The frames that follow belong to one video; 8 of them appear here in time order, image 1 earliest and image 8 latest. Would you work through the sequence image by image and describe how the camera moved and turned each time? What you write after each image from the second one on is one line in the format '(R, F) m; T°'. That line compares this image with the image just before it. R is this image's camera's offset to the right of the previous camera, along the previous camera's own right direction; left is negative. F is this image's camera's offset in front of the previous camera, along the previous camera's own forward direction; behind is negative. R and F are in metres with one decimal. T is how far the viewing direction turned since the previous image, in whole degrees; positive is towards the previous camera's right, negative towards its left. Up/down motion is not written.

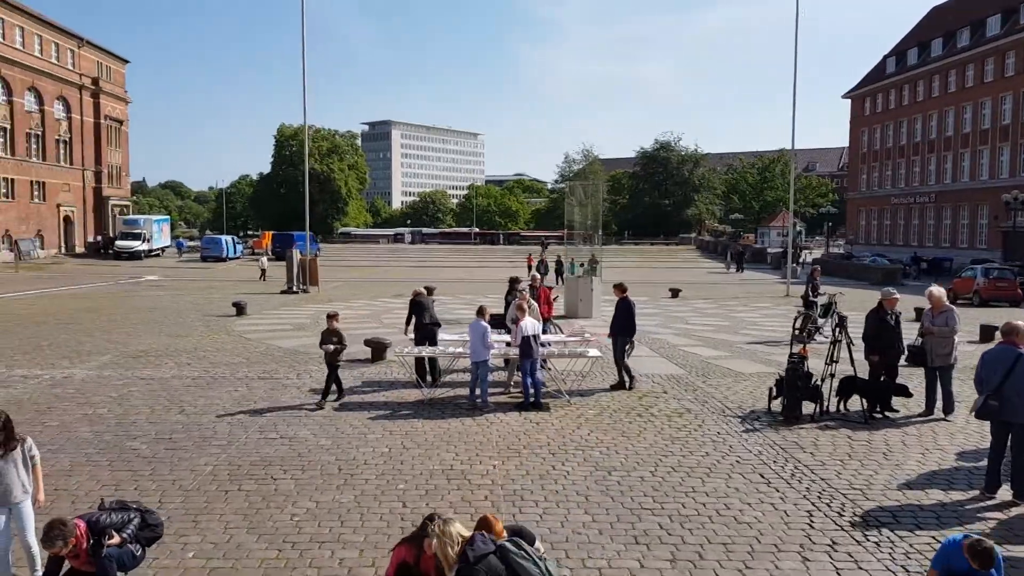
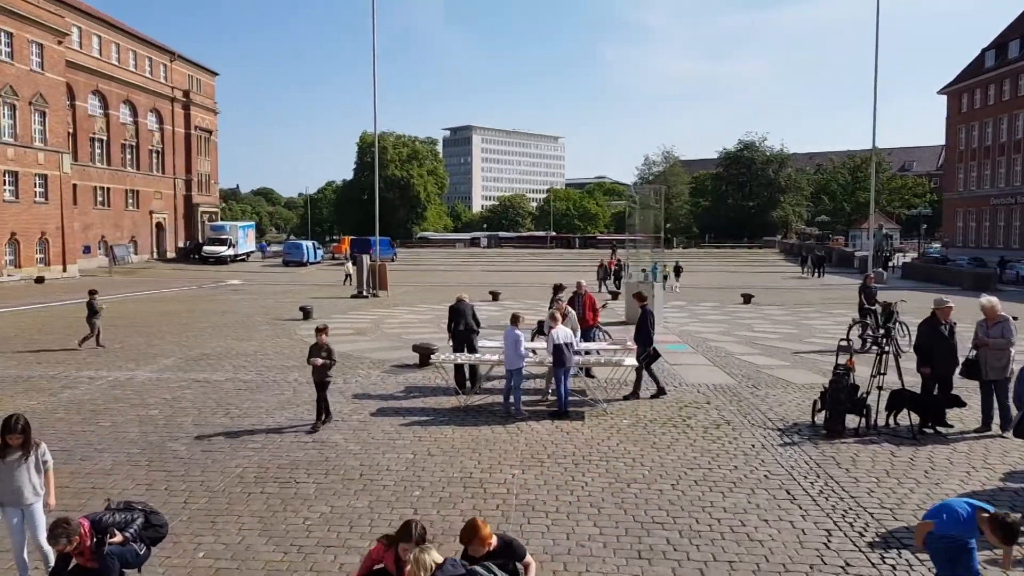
(+0.7, 0.0) m; -6°
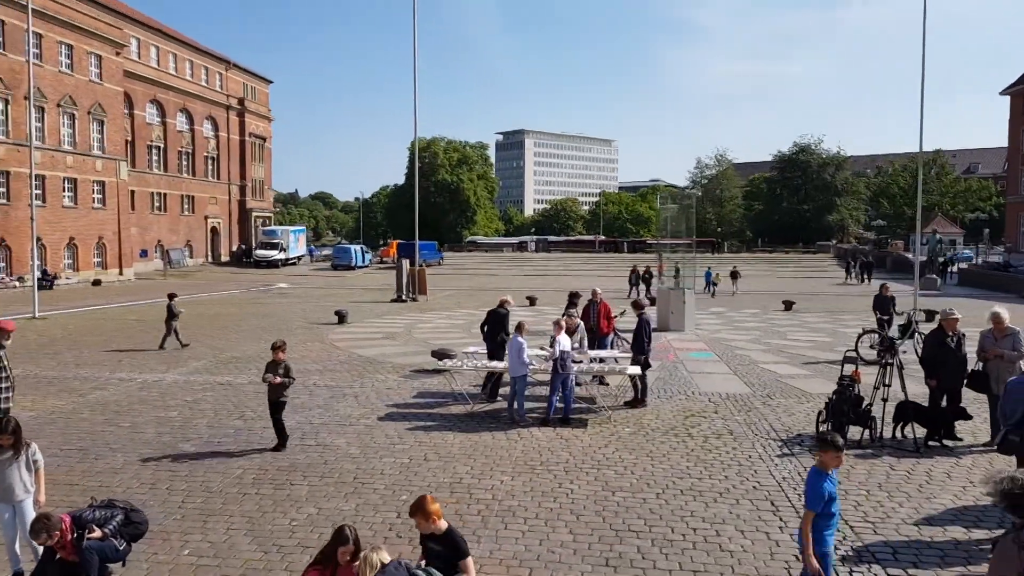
(+0.7, -0.2) m; -4°
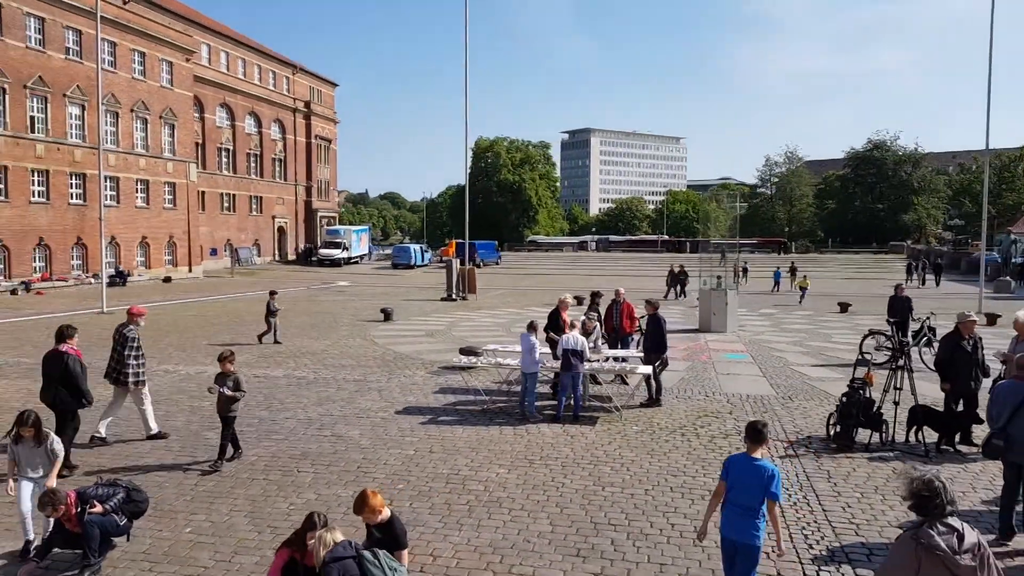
(+0.8, -0.3) m; -5°
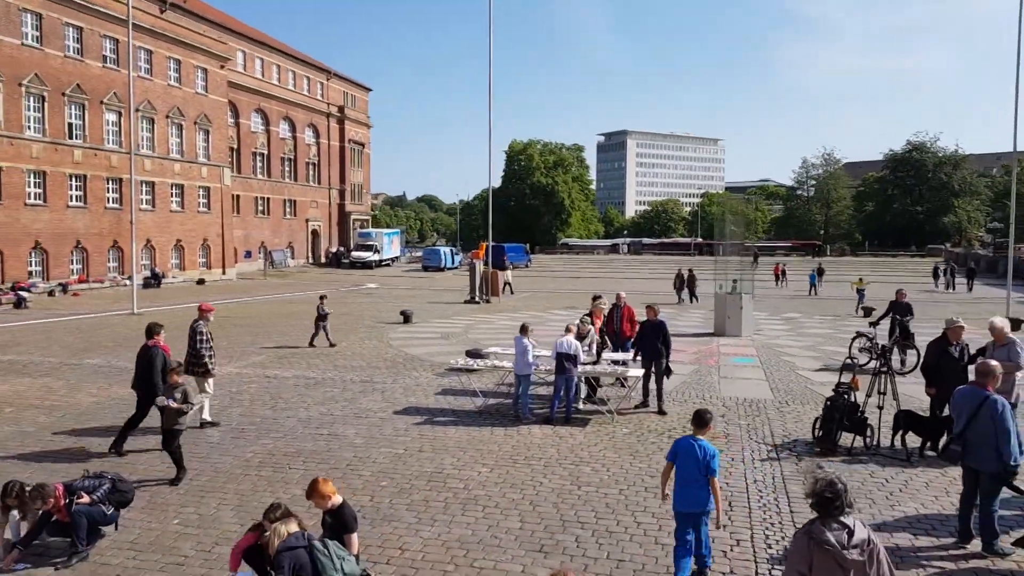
(+0.7, -0.3) m; -3°
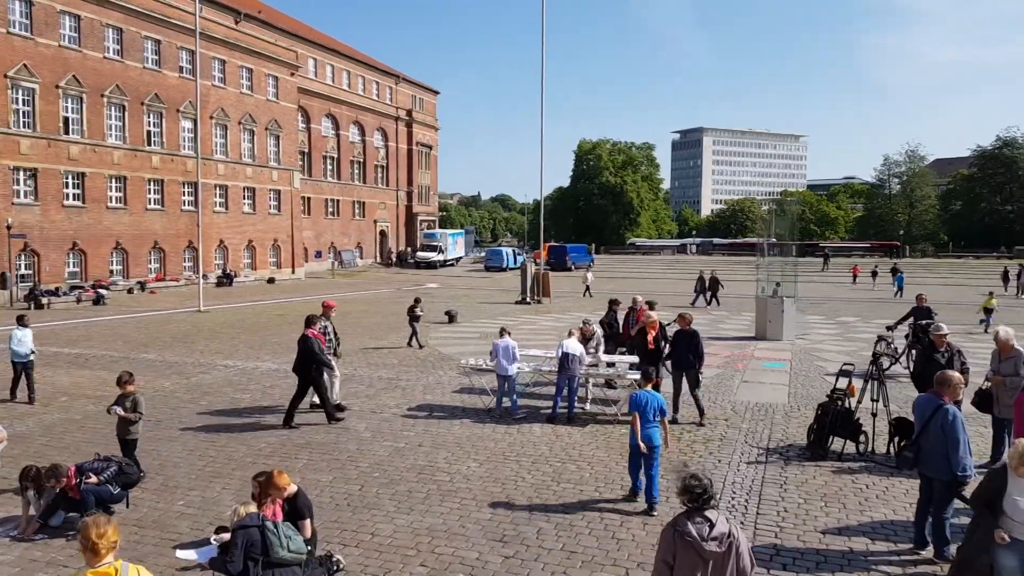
(+1.1, -0.5) m; -5°
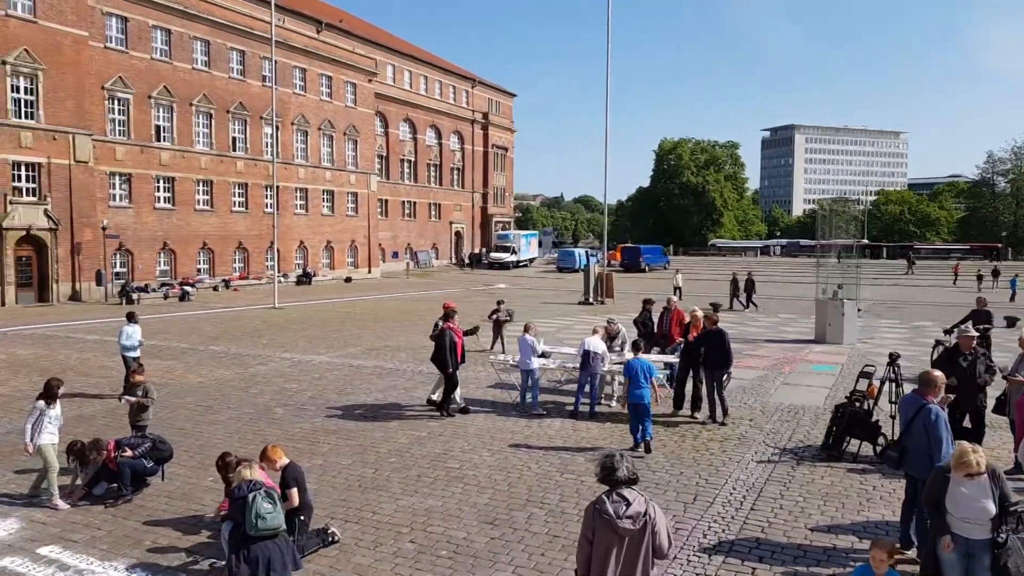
(+1.0, -0.4) m; -6°
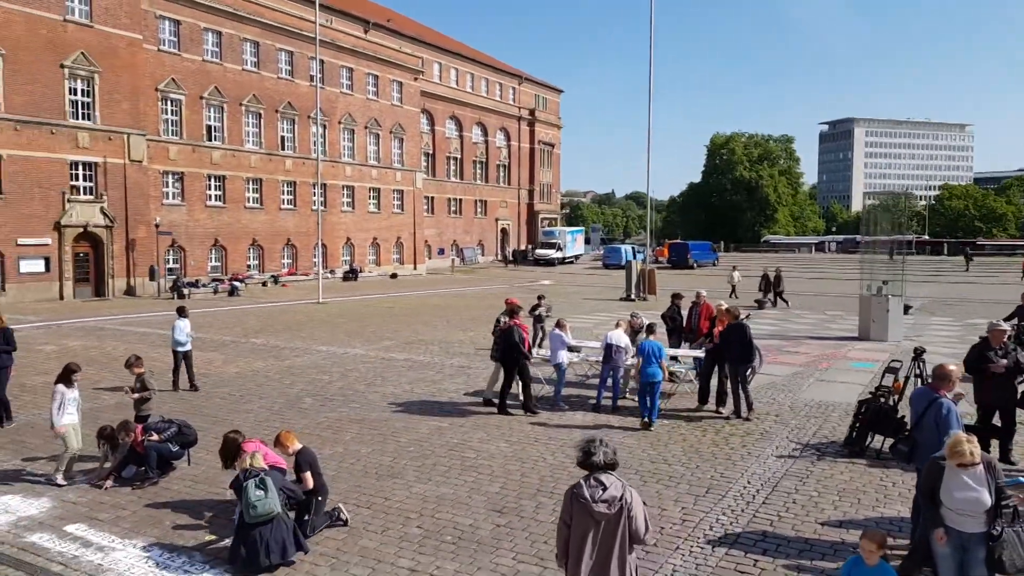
(+0.5, -0.1) m; -4°
